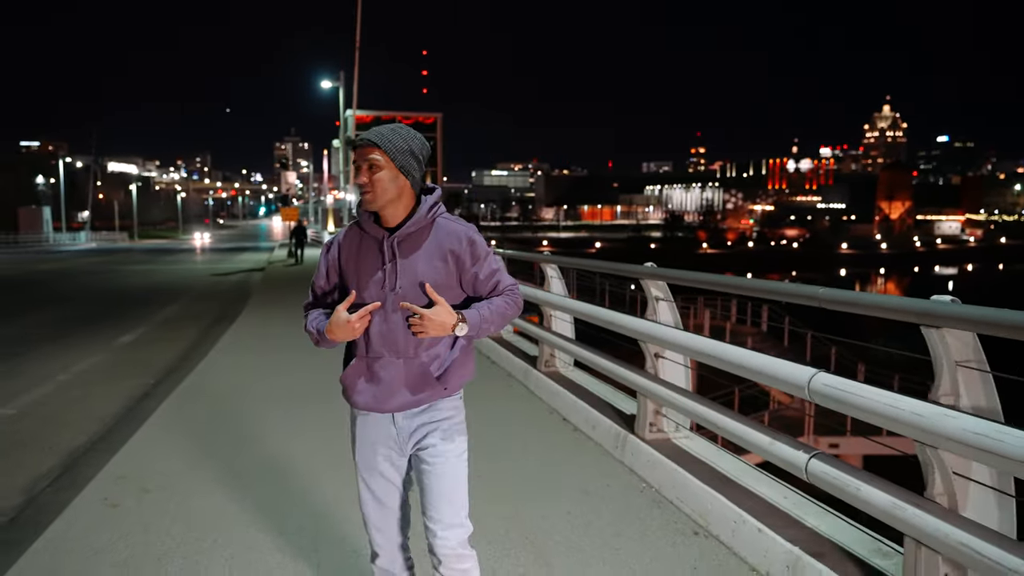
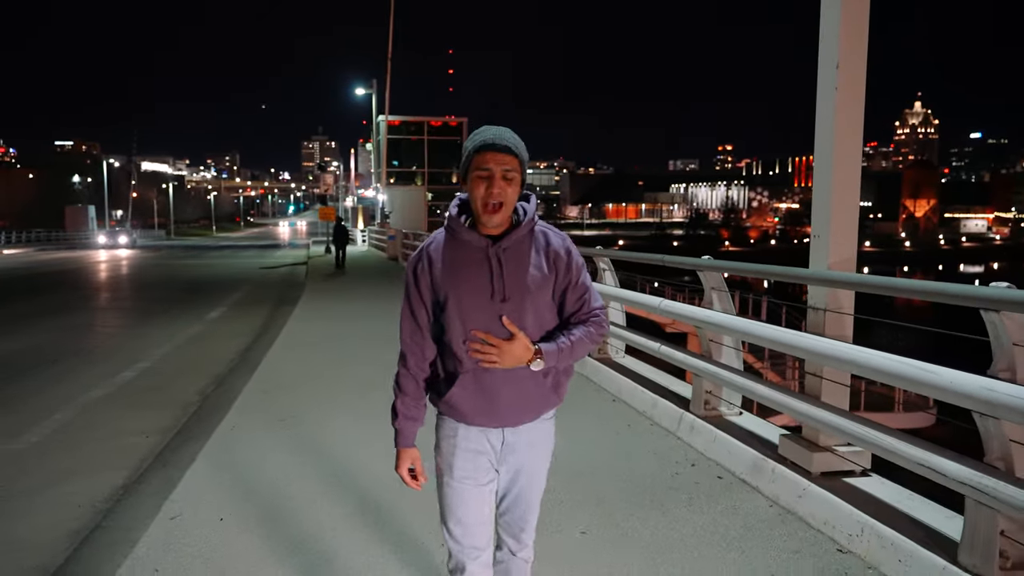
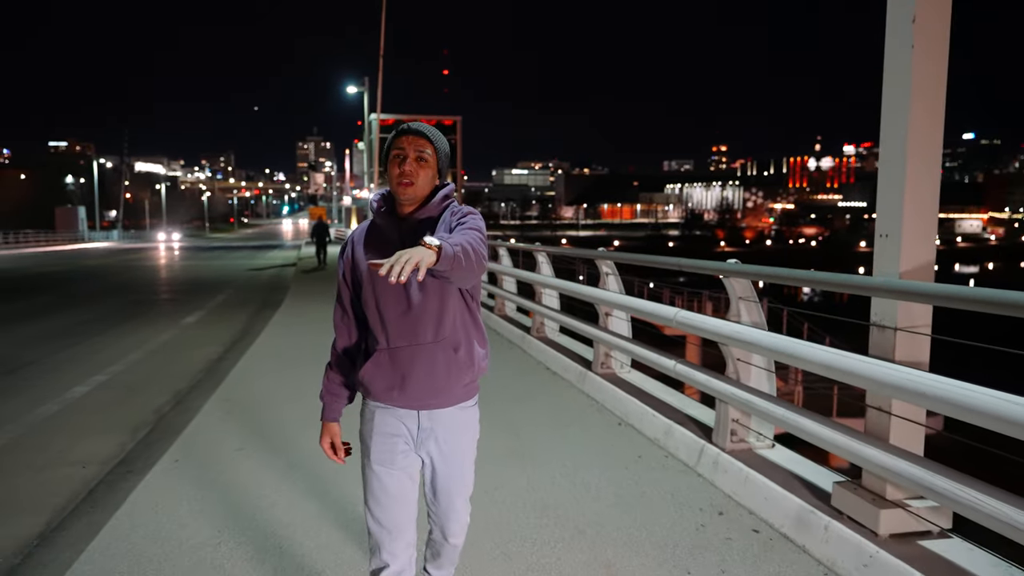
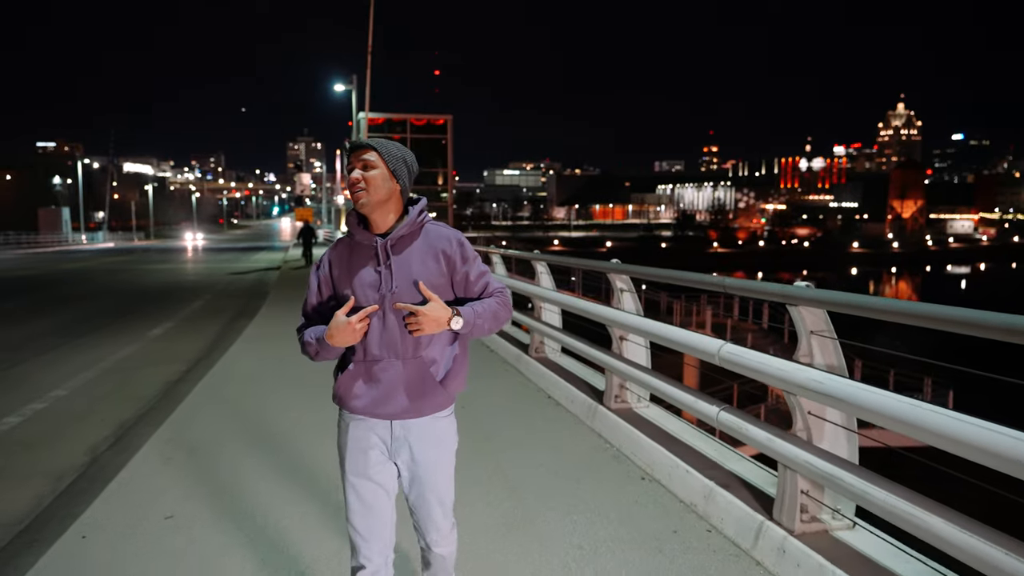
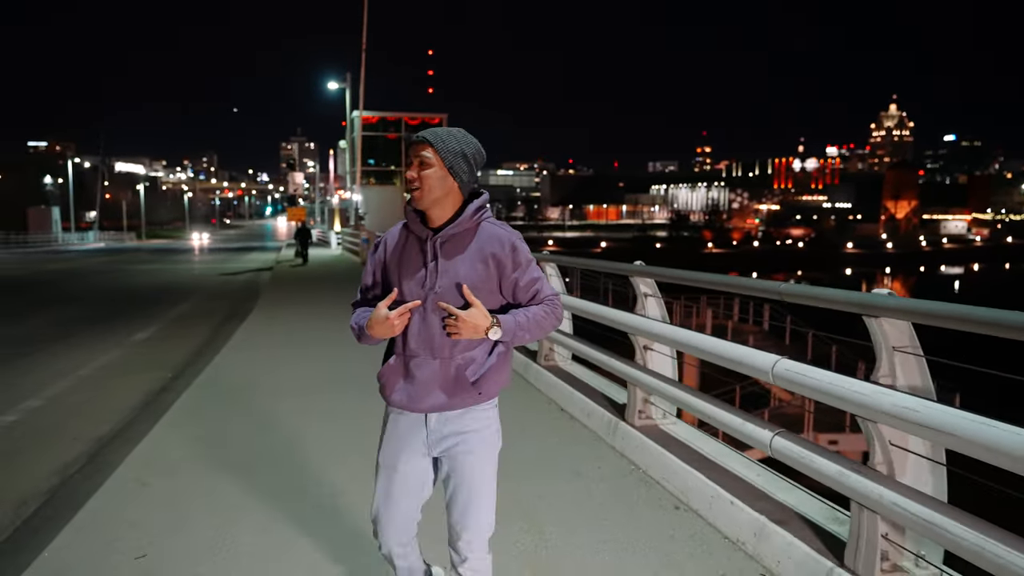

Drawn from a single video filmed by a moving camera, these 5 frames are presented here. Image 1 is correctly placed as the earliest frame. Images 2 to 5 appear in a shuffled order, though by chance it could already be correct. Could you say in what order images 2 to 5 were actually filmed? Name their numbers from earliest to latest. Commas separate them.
5, 4, 3, 2
